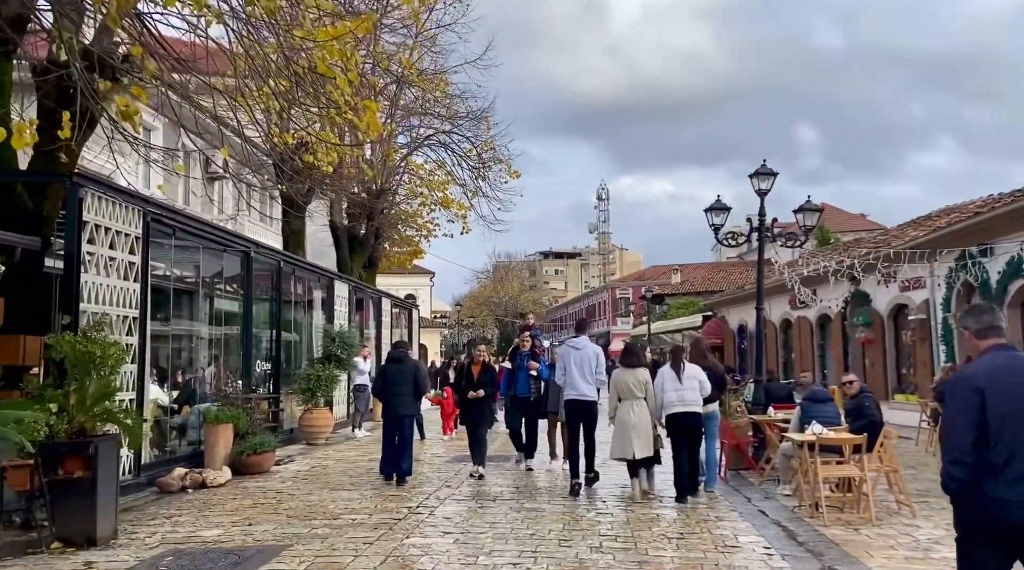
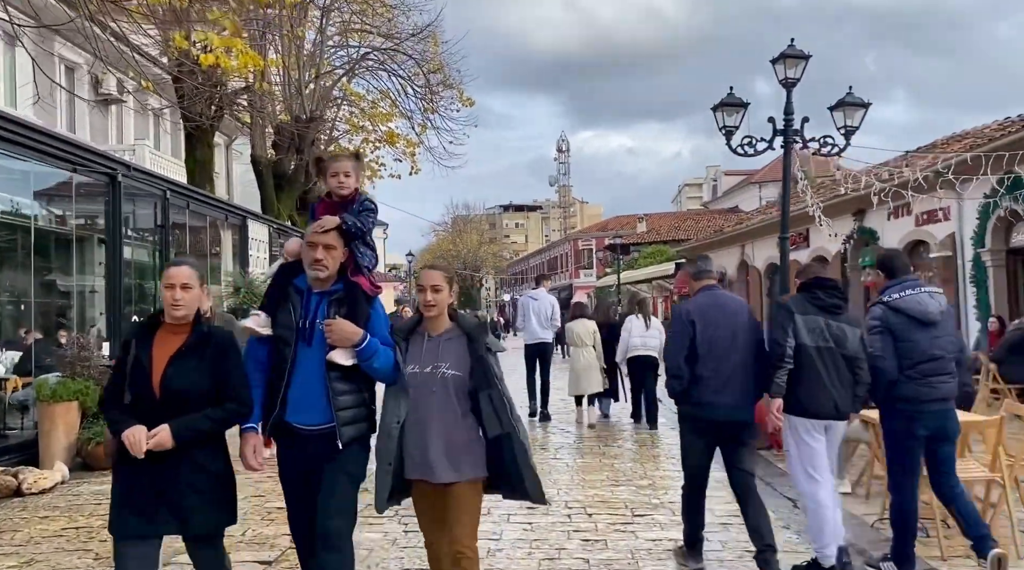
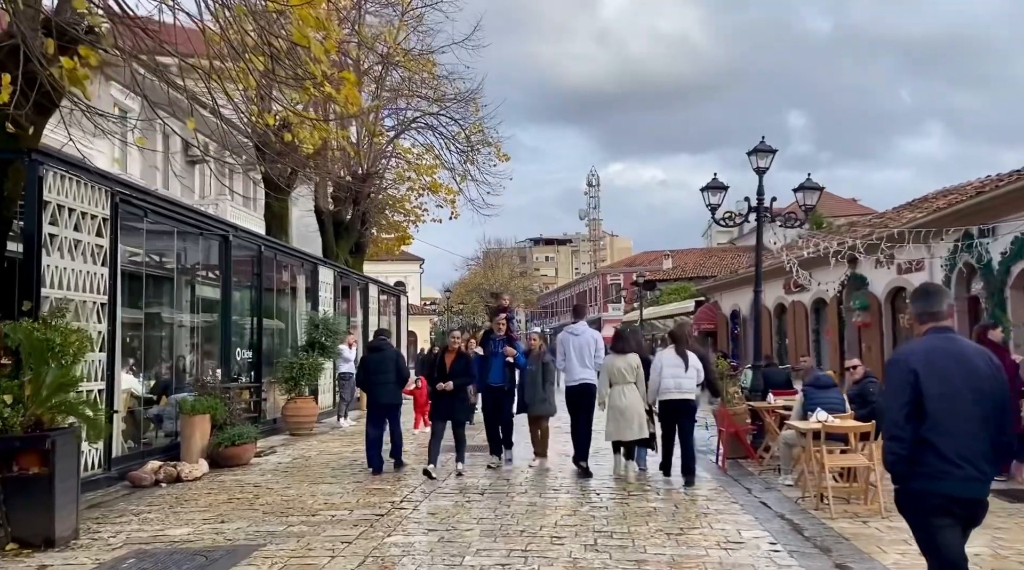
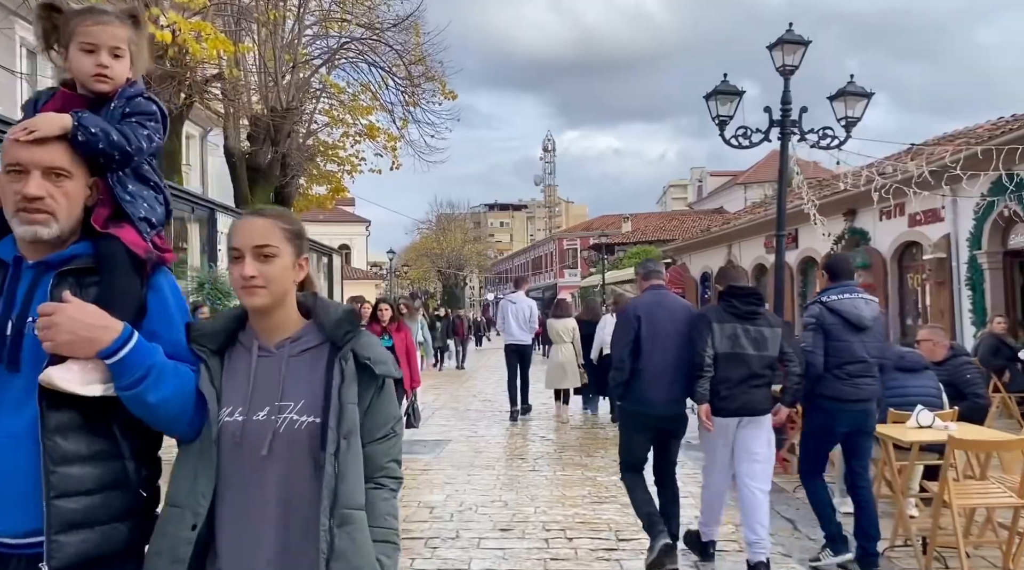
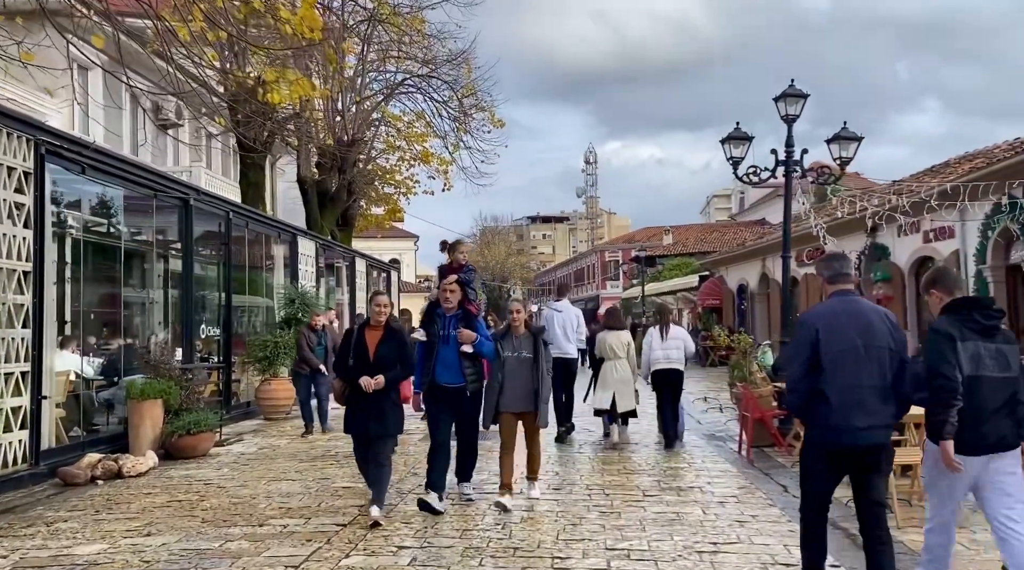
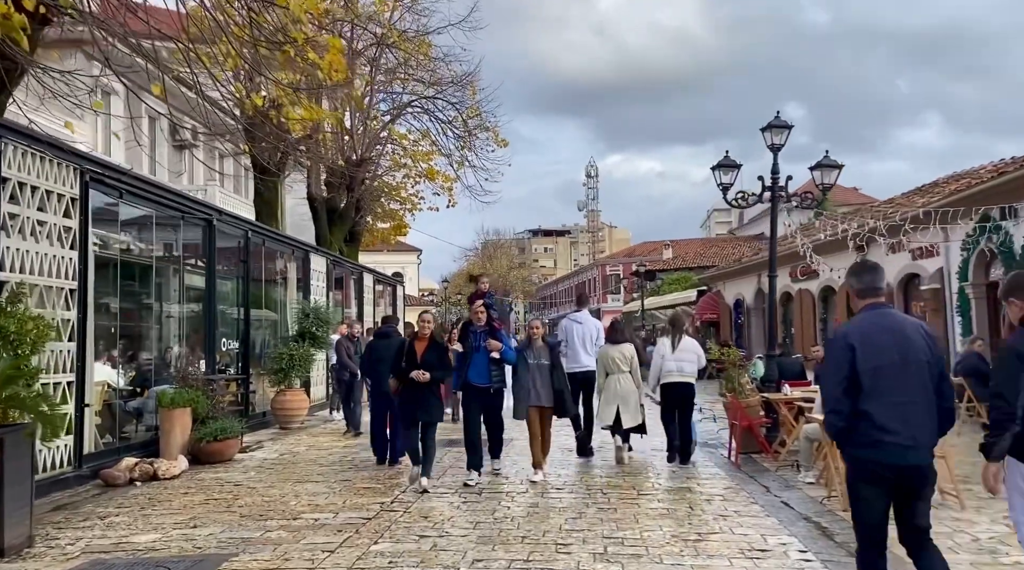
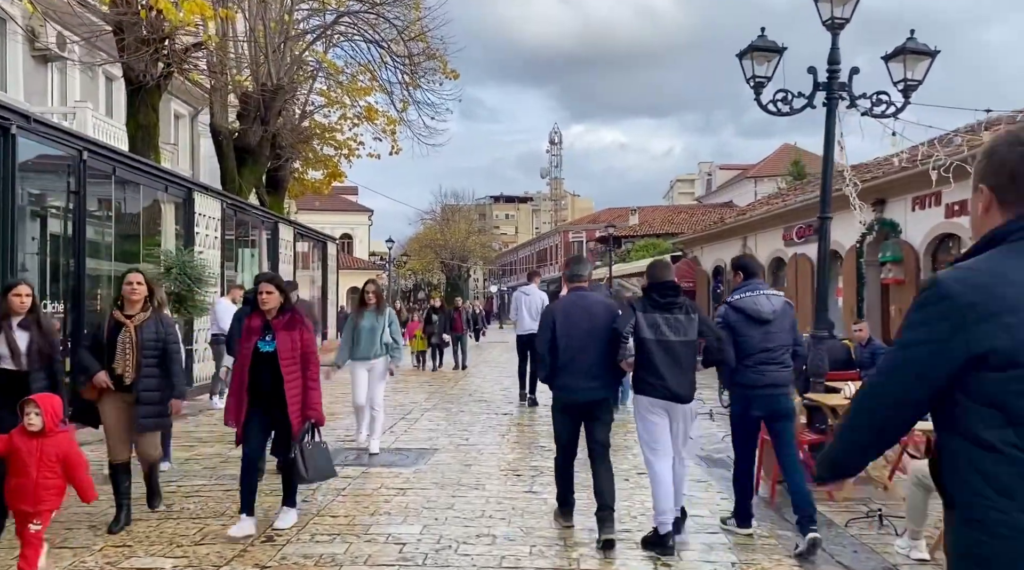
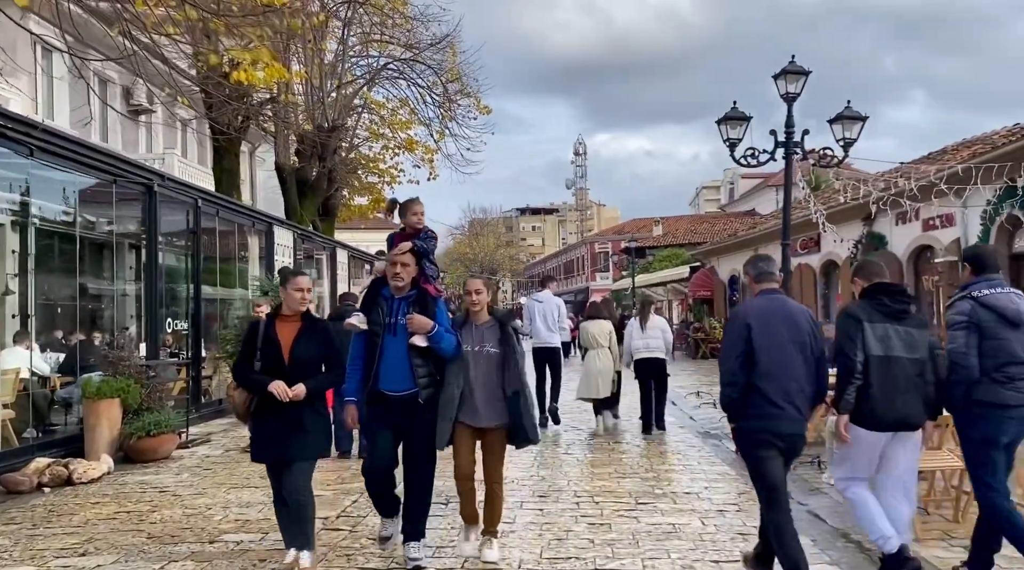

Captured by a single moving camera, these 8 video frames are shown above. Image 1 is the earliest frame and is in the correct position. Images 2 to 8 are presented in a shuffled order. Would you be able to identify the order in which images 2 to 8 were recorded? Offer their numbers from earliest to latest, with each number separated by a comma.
3, 6, 5, 8, 2, 4, 7
